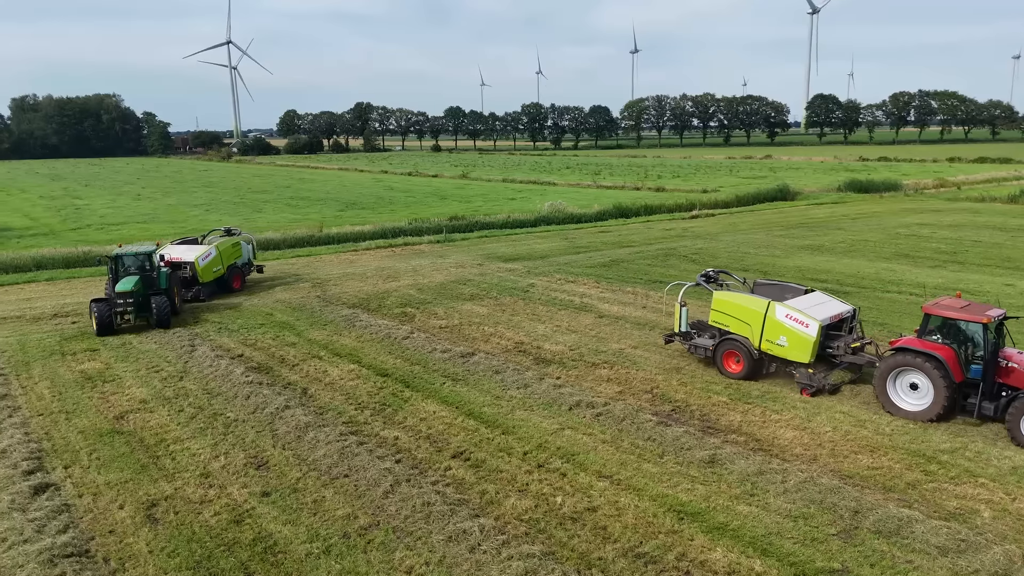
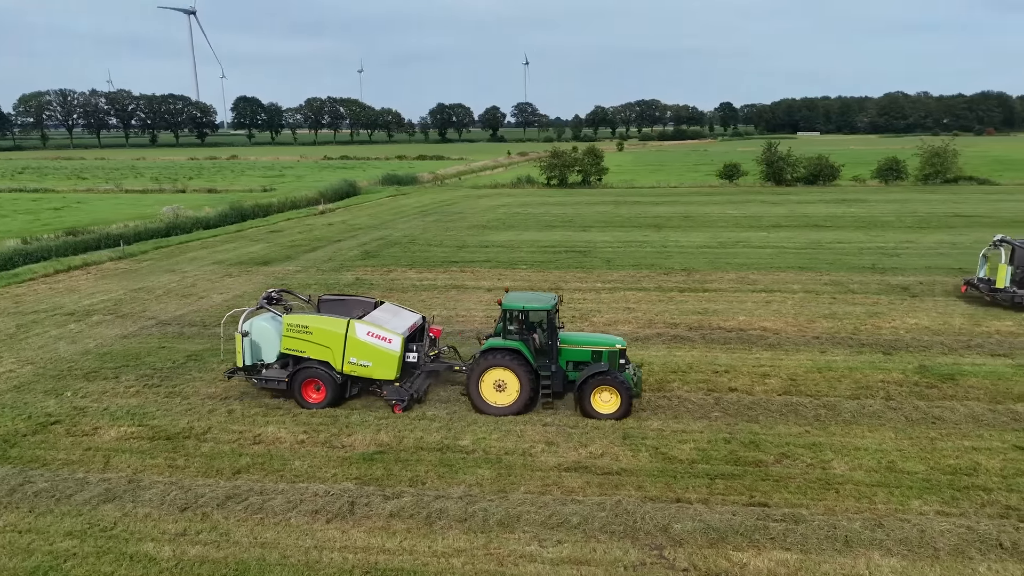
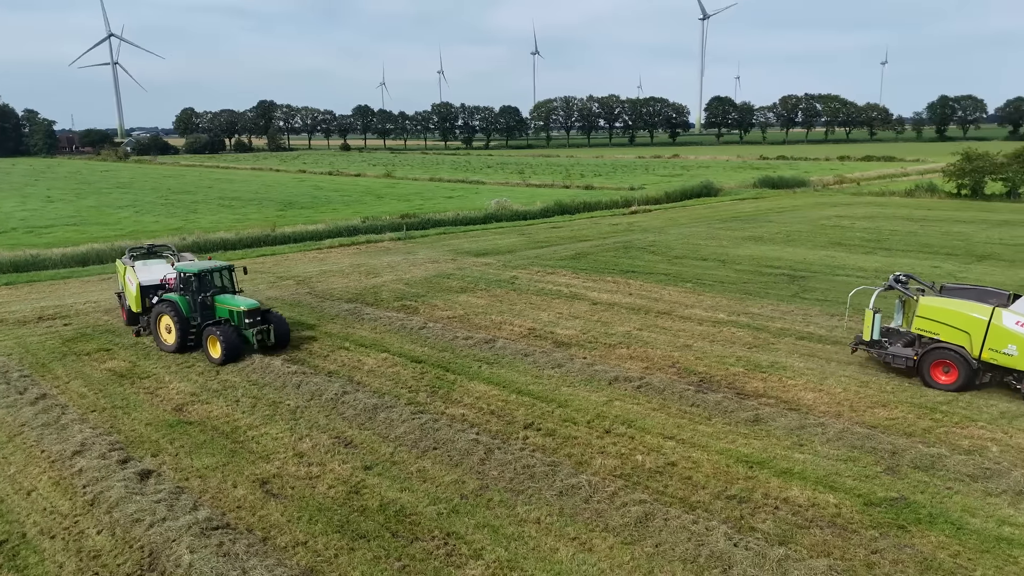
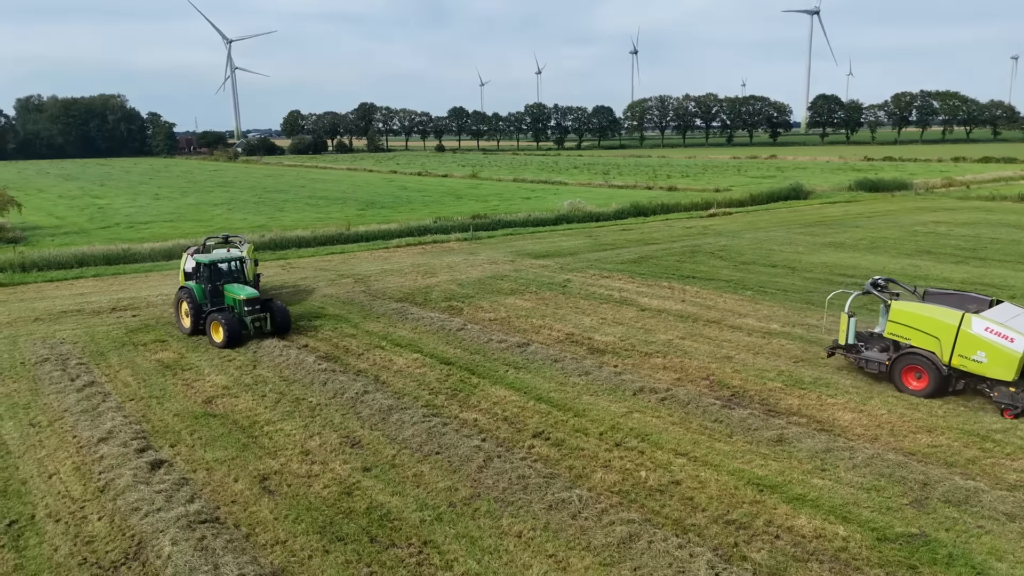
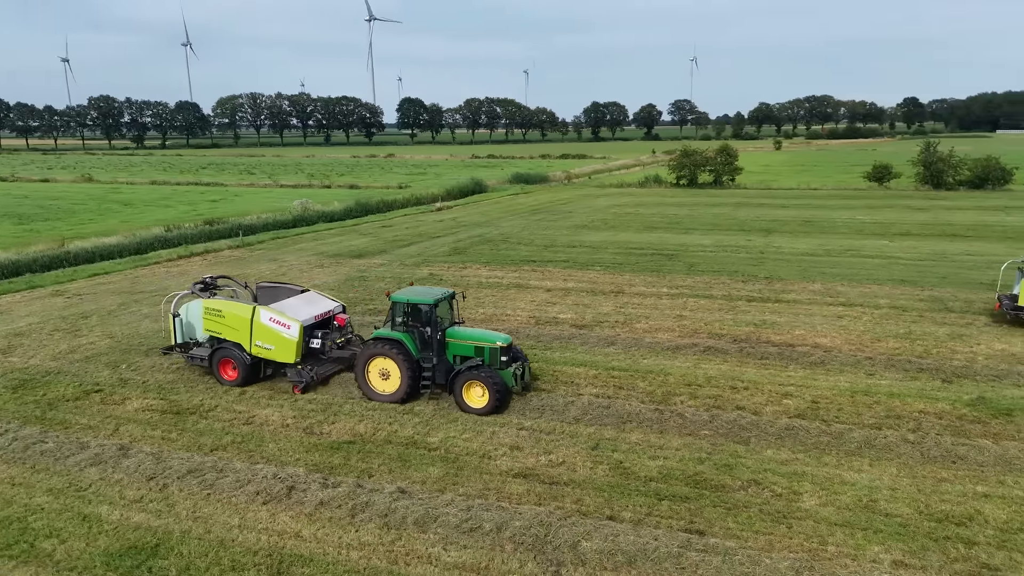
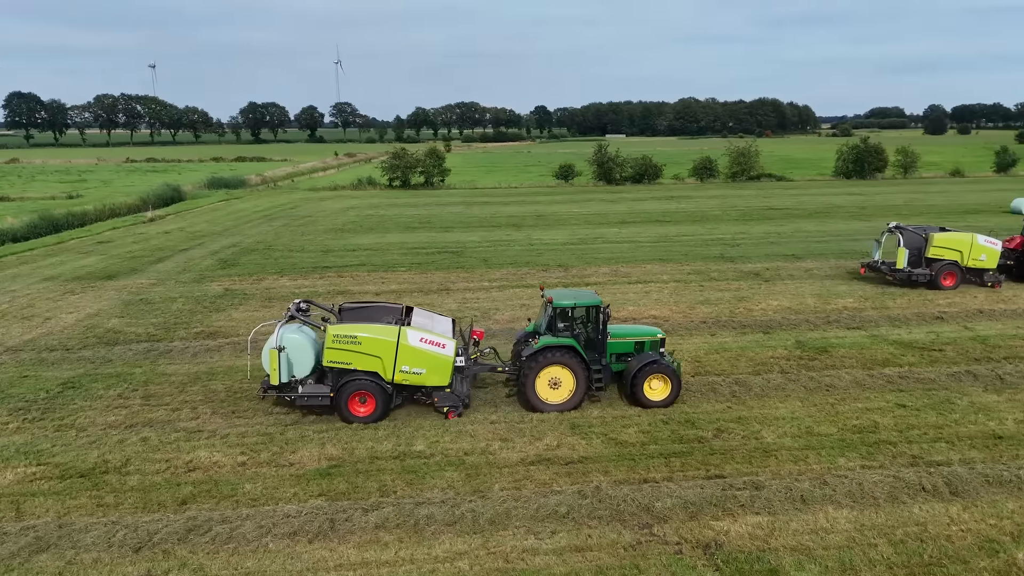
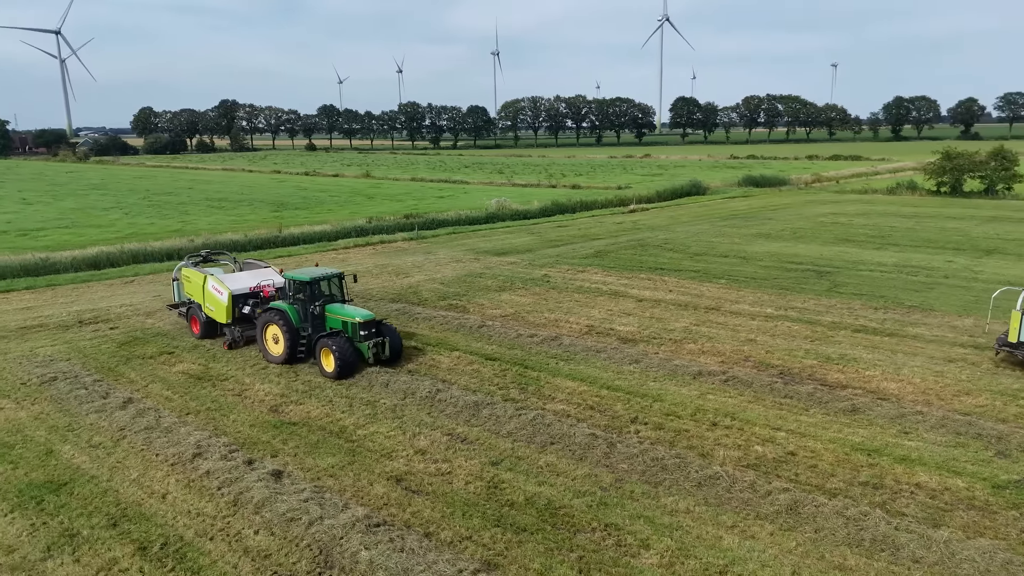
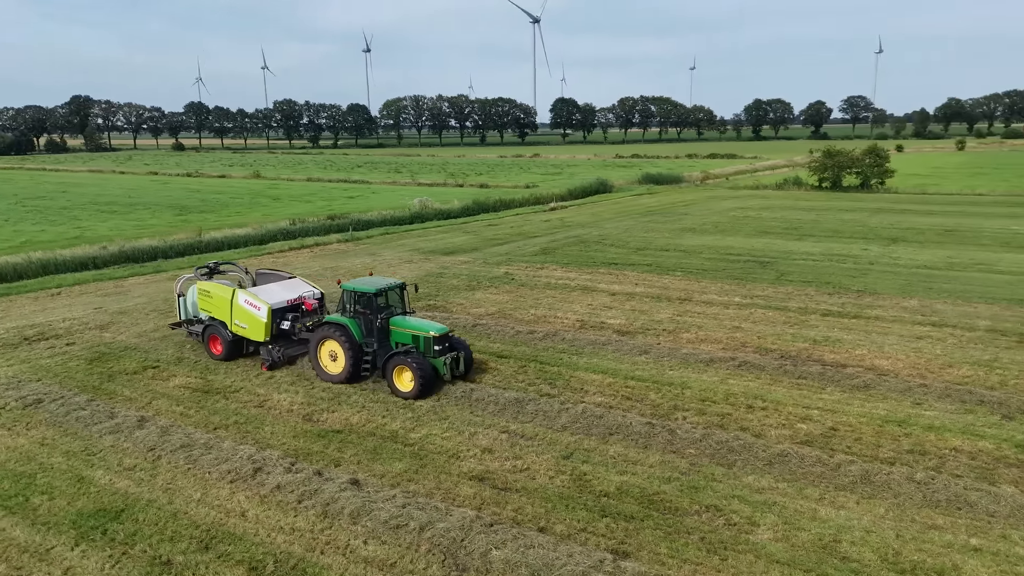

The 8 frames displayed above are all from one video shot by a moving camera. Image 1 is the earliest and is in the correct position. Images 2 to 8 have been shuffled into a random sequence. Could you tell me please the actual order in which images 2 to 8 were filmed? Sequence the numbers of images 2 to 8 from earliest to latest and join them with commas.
4, 3, 7, 8, 5, 2, 6
